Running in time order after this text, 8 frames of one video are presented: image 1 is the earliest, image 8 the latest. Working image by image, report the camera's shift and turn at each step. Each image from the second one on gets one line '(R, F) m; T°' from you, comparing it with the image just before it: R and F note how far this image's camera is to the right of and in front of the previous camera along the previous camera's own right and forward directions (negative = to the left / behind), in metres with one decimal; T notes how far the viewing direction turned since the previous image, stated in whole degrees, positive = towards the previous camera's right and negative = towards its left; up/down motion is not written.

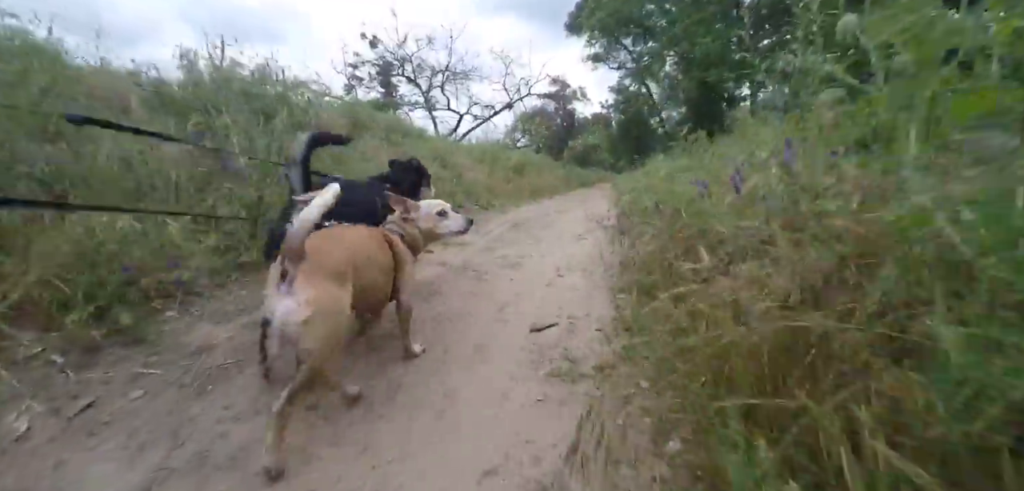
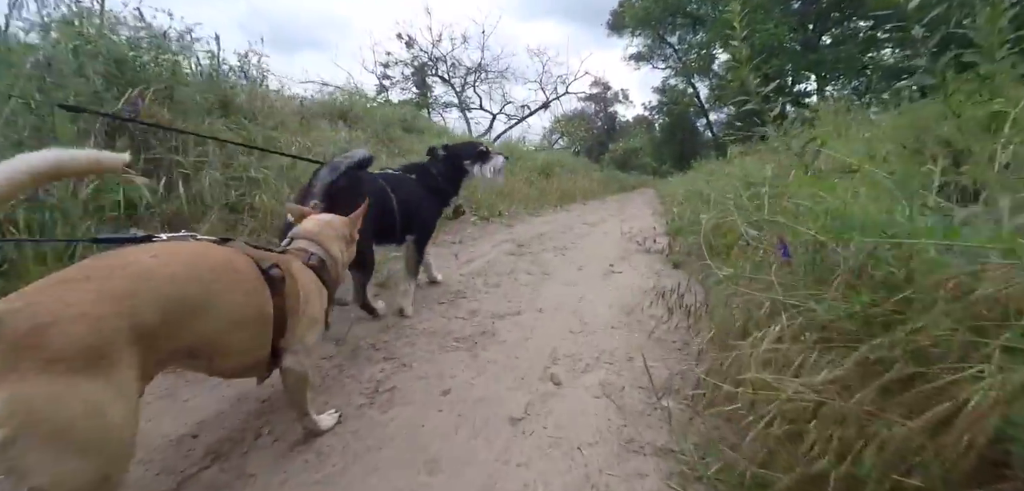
(+0.6, +3.2) m; -4°
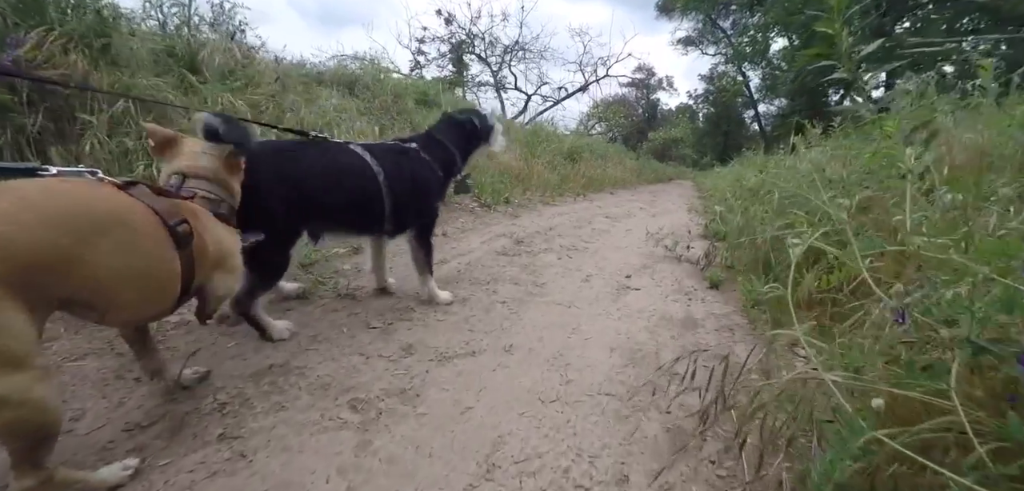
(+0.4, +1.3) m; -4°
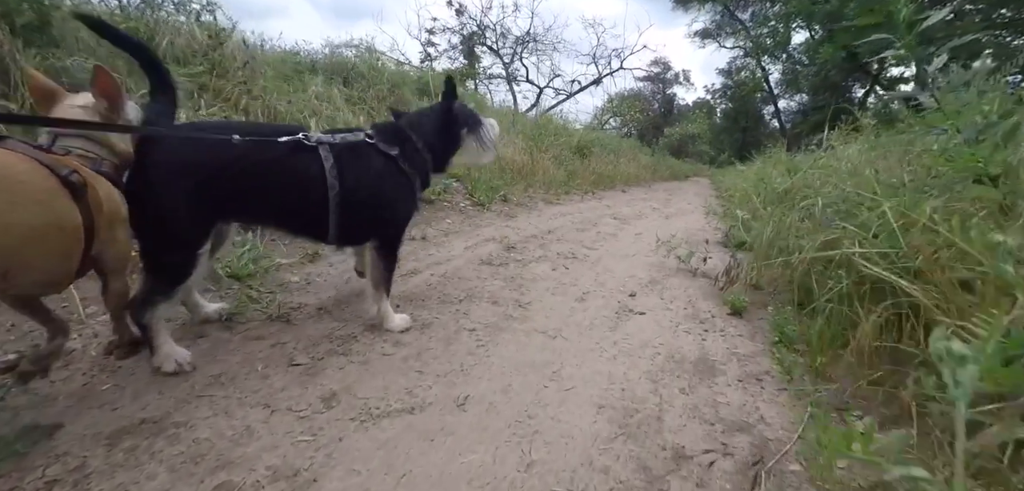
(+0.2, +0.7) m; -2°
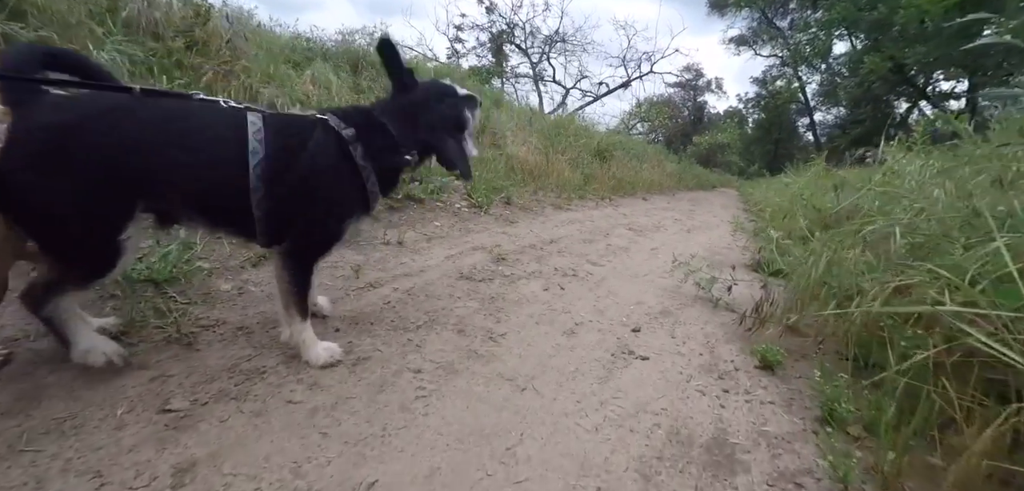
(+0.3, +0.7) m; -2°
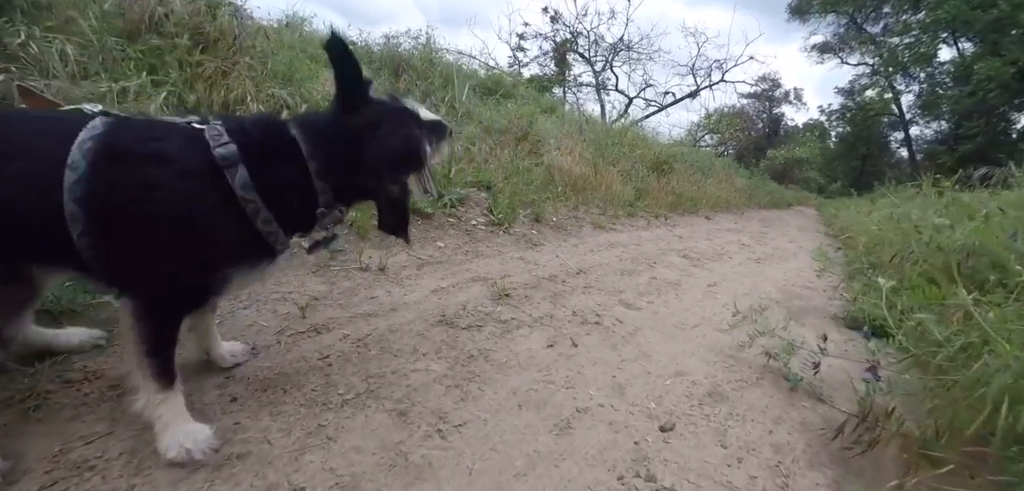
(+0.3, +0.9) m; -7°
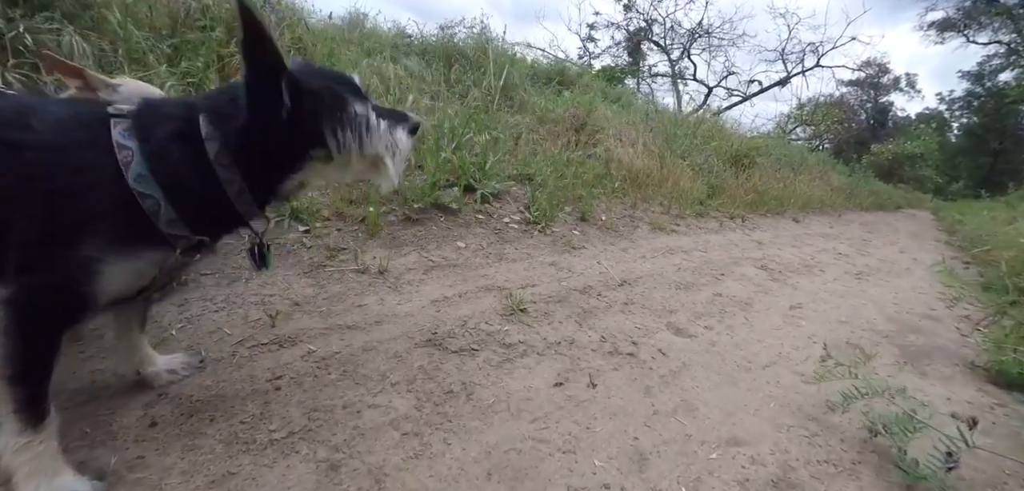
(+0.3, +0.6) m; -8°
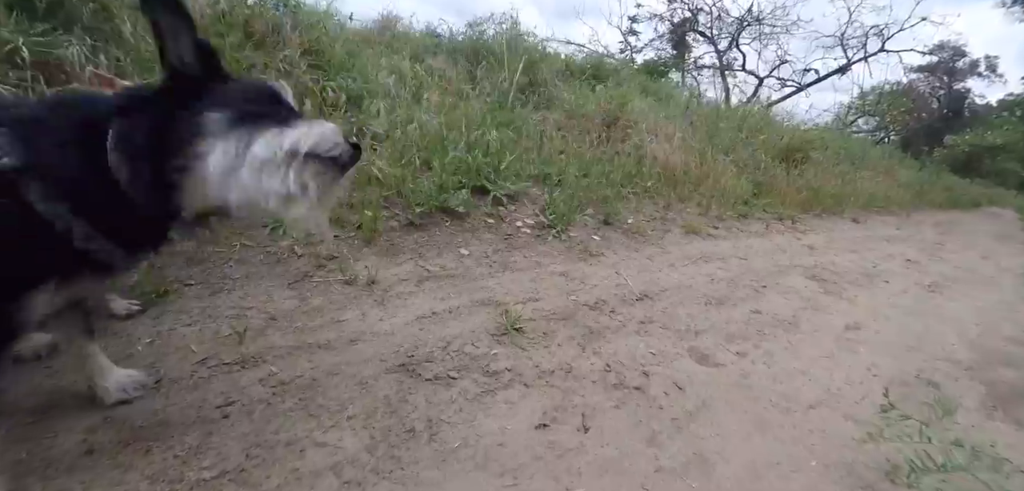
(+0.2, +0.3) m; -5°
